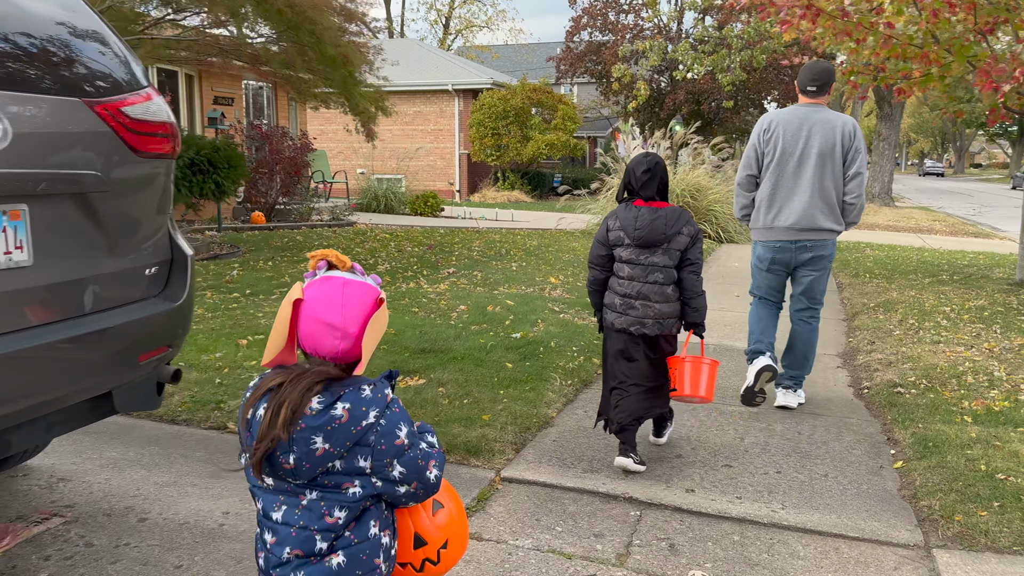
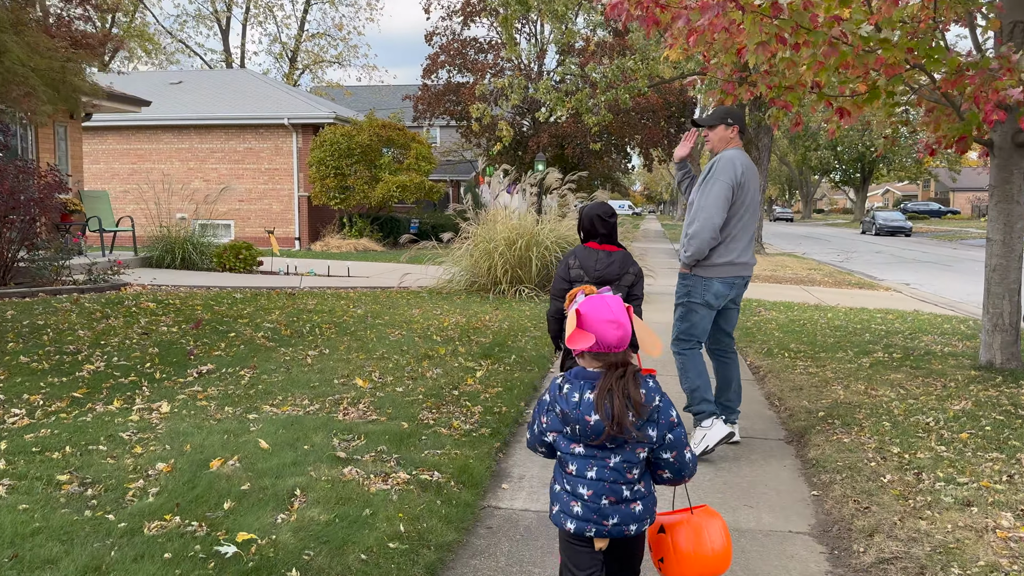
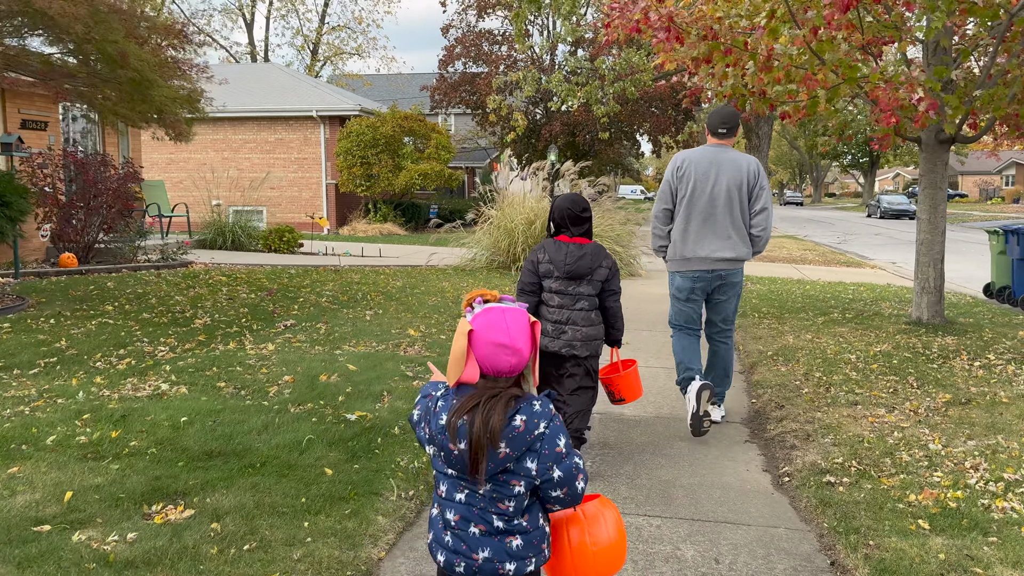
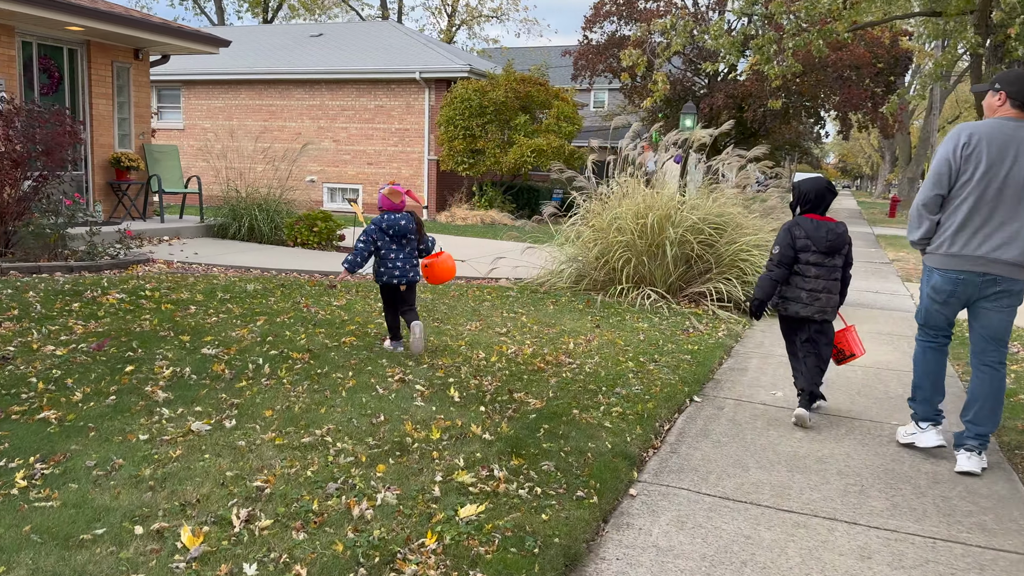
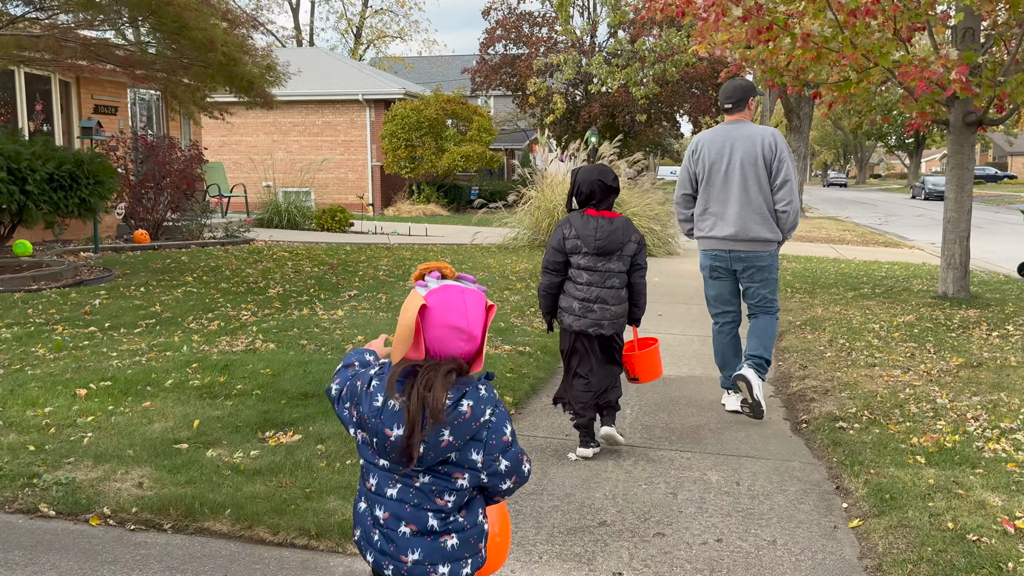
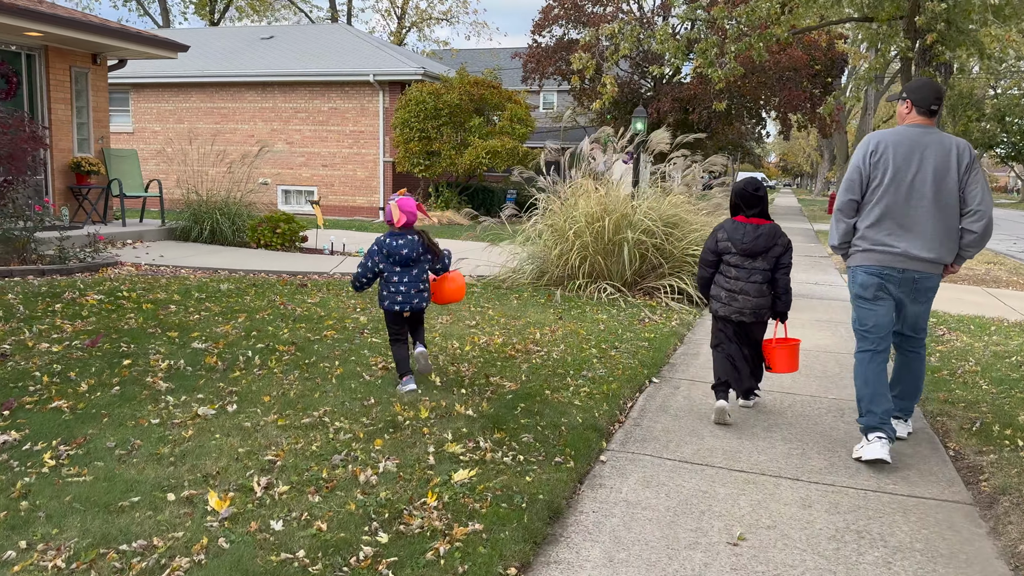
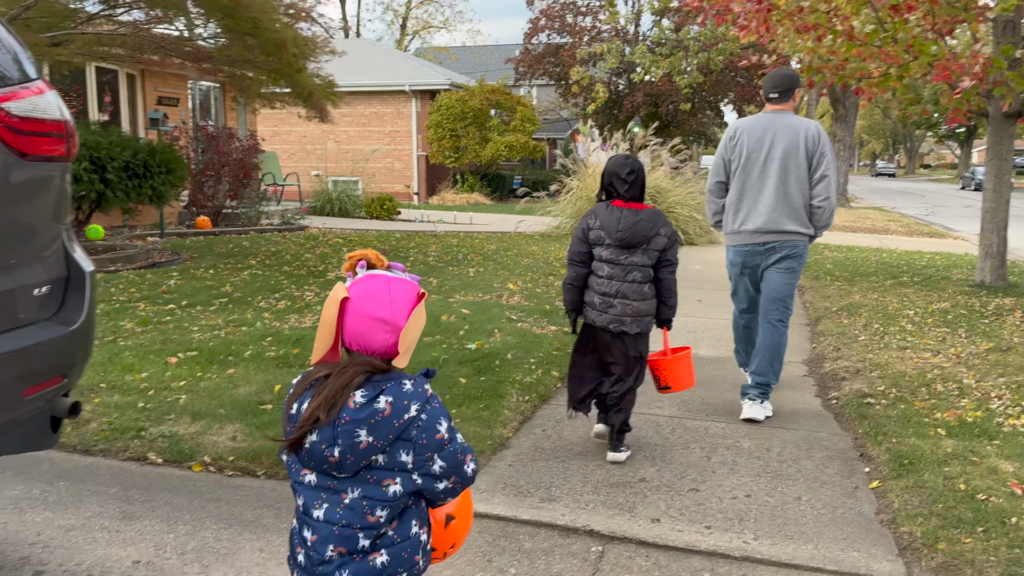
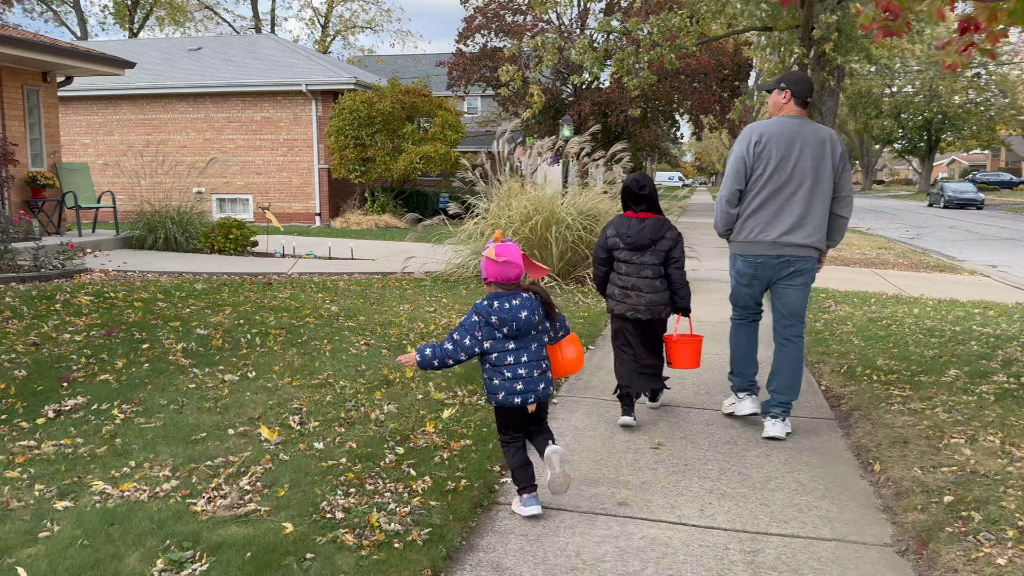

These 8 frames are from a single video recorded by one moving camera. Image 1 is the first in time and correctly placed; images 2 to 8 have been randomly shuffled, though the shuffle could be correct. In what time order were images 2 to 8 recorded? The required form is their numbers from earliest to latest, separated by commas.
7, 5, 3, 2, 8, 6, 4
